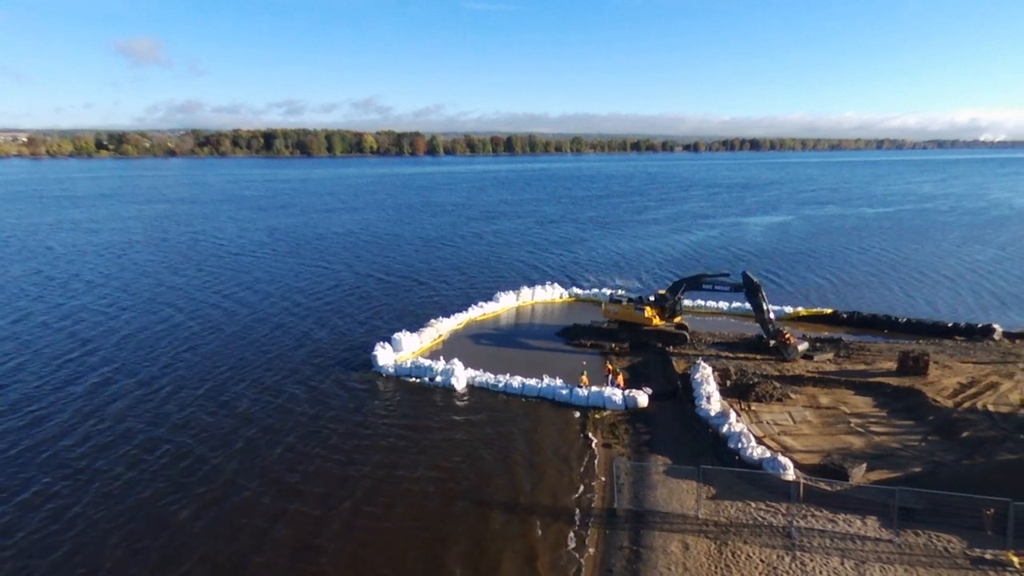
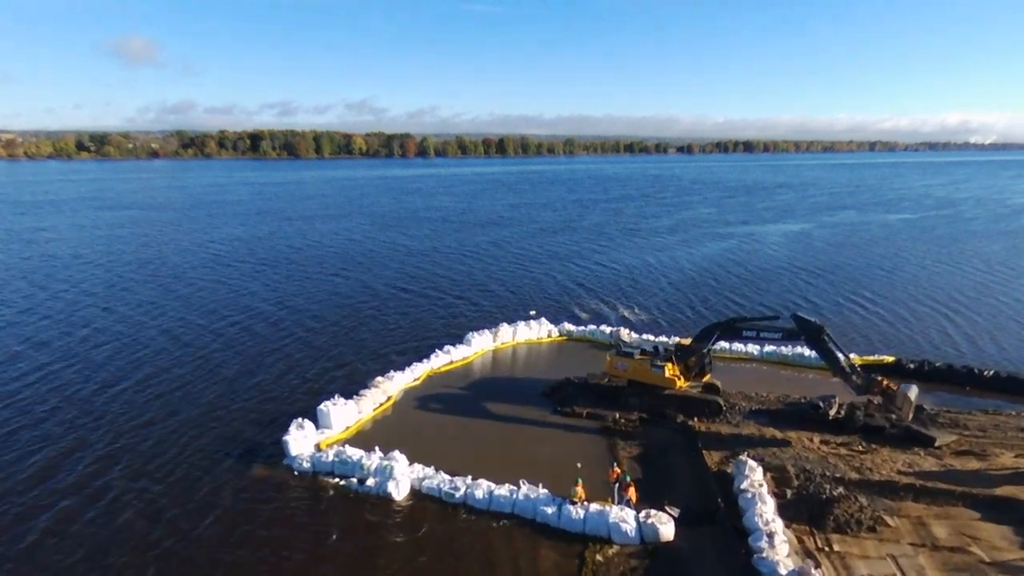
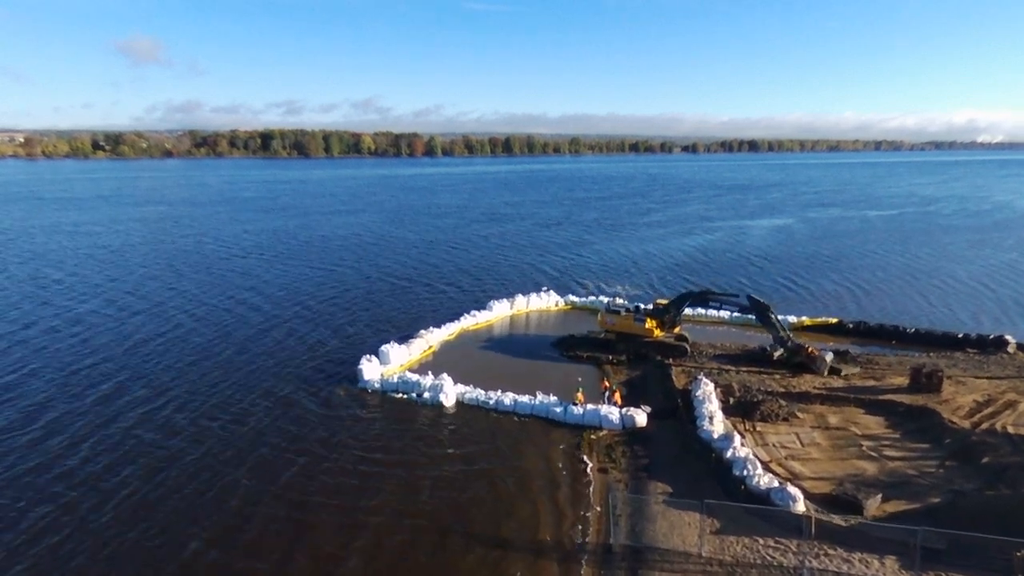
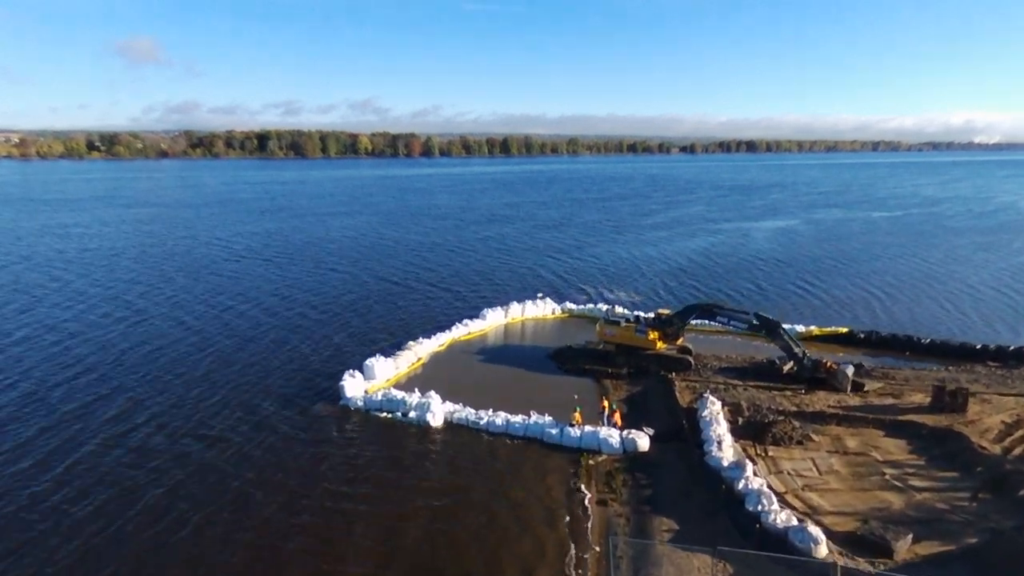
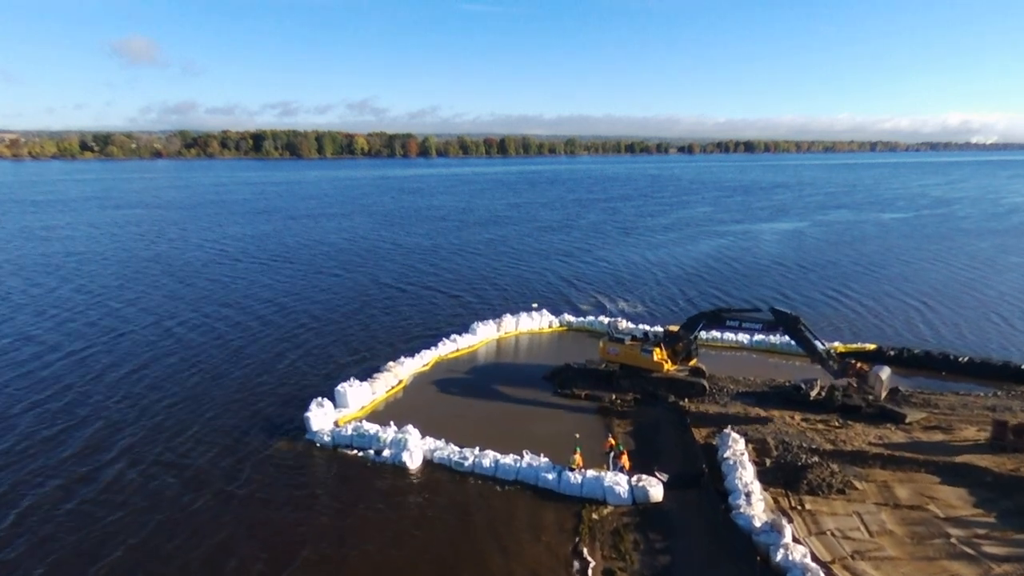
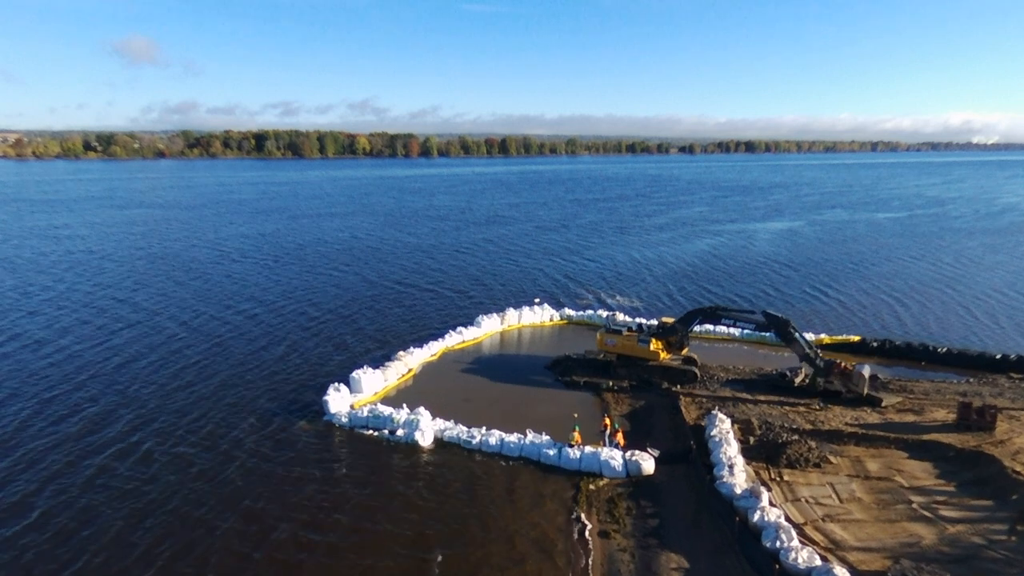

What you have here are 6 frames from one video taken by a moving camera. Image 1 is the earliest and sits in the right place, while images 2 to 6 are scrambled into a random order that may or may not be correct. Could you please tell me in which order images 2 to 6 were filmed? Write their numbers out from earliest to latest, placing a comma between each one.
3, 4, 6, 5, 2
